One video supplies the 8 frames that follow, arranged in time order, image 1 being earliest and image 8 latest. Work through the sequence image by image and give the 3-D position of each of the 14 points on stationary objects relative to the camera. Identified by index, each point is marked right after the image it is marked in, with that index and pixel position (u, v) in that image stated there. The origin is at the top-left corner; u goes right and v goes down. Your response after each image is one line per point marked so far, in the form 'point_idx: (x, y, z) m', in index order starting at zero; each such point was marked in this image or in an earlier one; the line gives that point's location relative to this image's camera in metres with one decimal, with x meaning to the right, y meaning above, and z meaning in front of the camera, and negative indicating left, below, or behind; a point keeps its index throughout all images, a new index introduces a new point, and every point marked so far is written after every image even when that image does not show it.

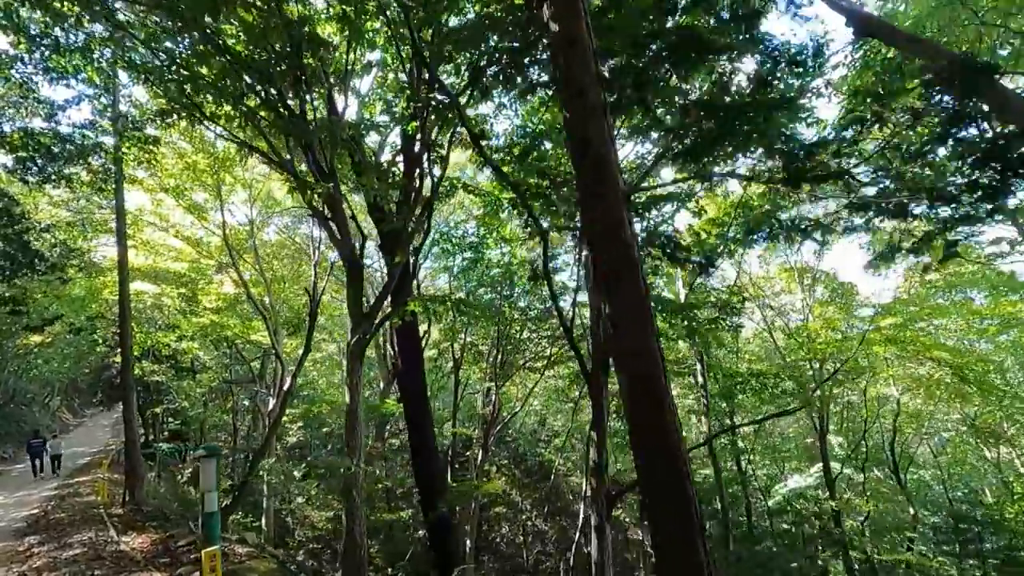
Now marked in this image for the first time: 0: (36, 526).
0: (-8.3, -4.2, +9.7) m
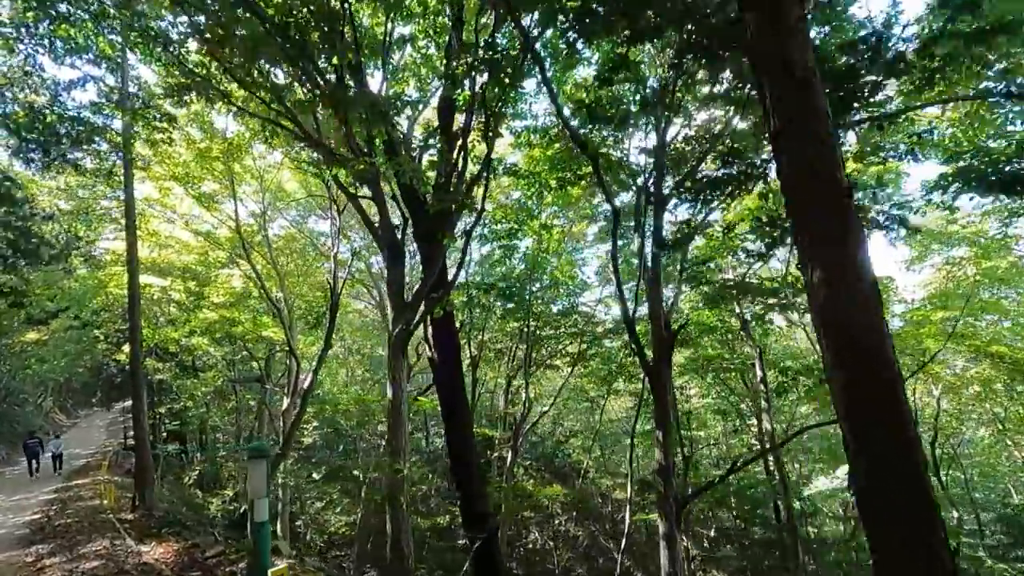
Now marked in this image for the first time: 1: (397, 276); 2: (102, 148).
0: (-7.6, -4.0, +9.0) m
1: (-1.4, +0.1, +7.0) m
2: (-8.6, +2.9, +11.7) m
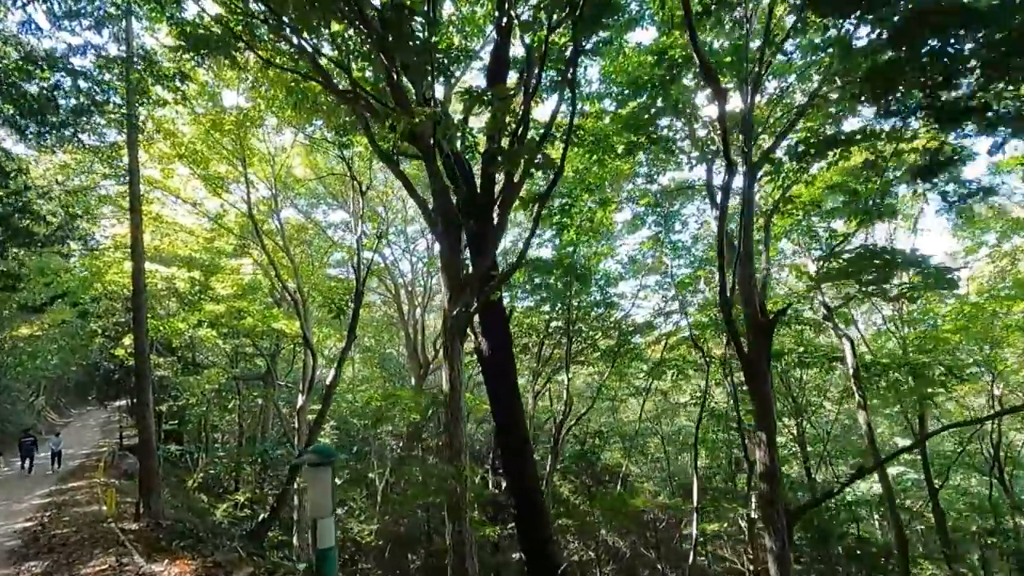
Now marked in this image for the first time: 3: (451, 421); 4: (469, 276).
0: (-6.9, -3.7, +8.0) m
1: (-0.6, +0.4, +6.1) m
2: (-7.8, +3.2, +10.6) m
3: (-0.6, -1.3, +5.7) m
4: (-0.4, +0.1, +5.9) m
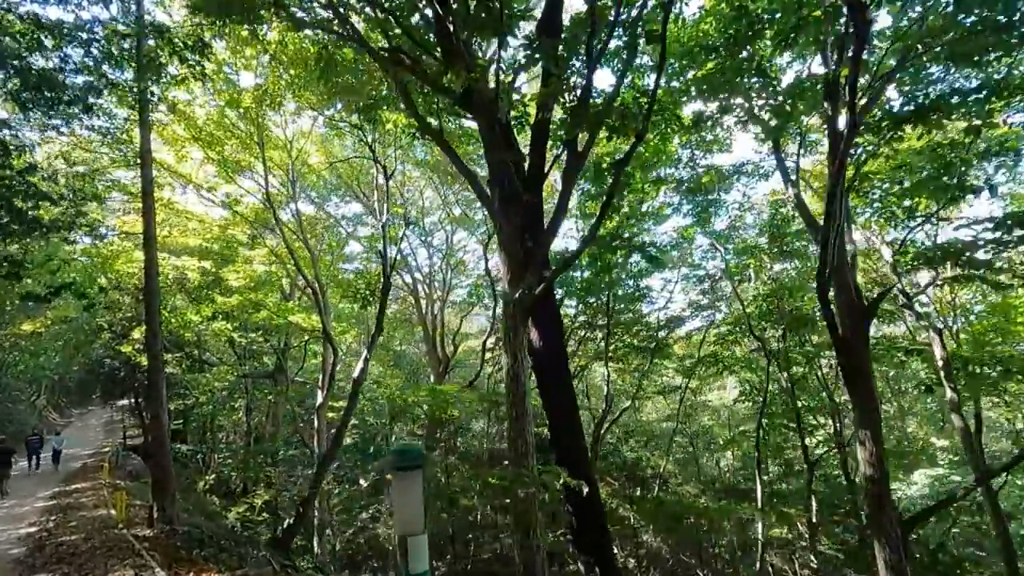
0: (-6.2, -3.5, +7.3) m
1: (0.0, +0.6, +5.4) m
2: (-7.2, +3.4, +10.0) m
3: (0.0, -1.1, +5.0) m
4: (+0.2, +0.3, +5.2) m
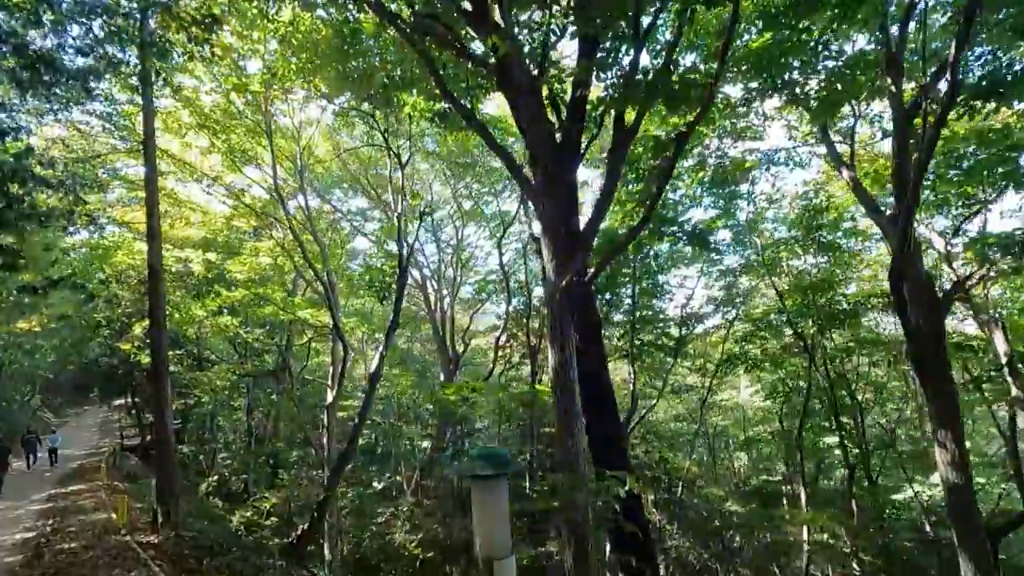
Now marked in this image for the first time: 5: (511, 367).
0: (-5.9, -3.4, +6.9) m
1: (+0.4, +0.7, +5.0) m
2: (-6.8, +3.5, +9.5) m
3: (+0.4, -1.0, +4.6) m
4: (+0.6, +0.4, +4.8) m
5: (0.0, -2.3, +16.0) m
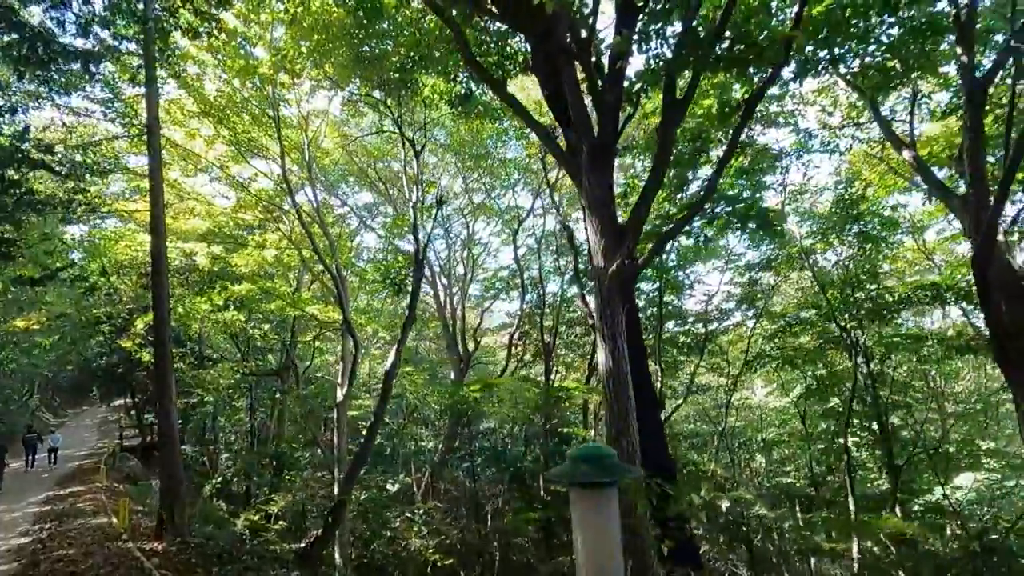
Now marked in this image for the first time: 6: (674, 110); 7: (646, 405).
0: (-5.5, -3.3, +6.4) m
1: (+0.8, +0.8, +4.5) m
2: (-6.5, +3.7, +9.1) m
3: (+0.8, -0.8, +4.1) m
4: (+0.9, +0.6, +4.4) m
5: (+0.3, -2.2, +15.5) m
6: (+1.4, +1.5, +4.8) m
7: (+1.4, -1.4, +5.7) m
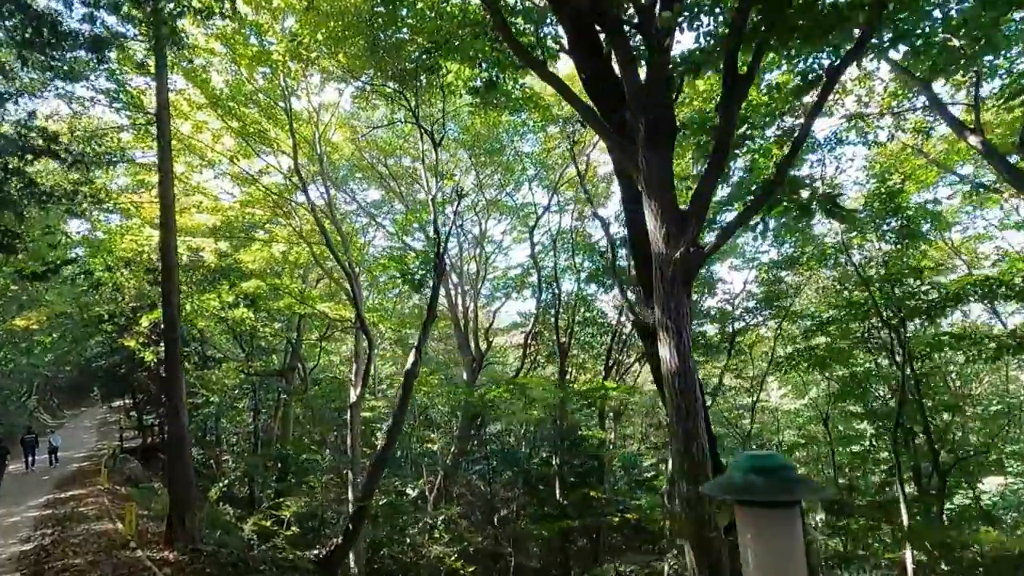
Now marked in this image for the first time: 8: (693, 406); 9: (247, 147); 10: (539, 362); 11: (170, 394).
0: (-5.2, -3.2, +6.0) m
1: (+1.1, +0.9, +4.2) m
2: (-6.1, +3.7, +8.7) m
3: (+1.1, -0.8, +3.8) m
4: (+1.3, +0.6, +4.0) m
5: (+0.7, -2.2, +15.2) m
6: (+1.8, +1.6, +4.4) m
7: (+1.7, -1.4, +5.3) m
8: (+1.2, -0.9, +3.7) m
9: (-5.2, +2.8, +10.9) m
10: (+0.7, -2.0, +15.3) m
11: (-5.1, -1.6, +8.3) m
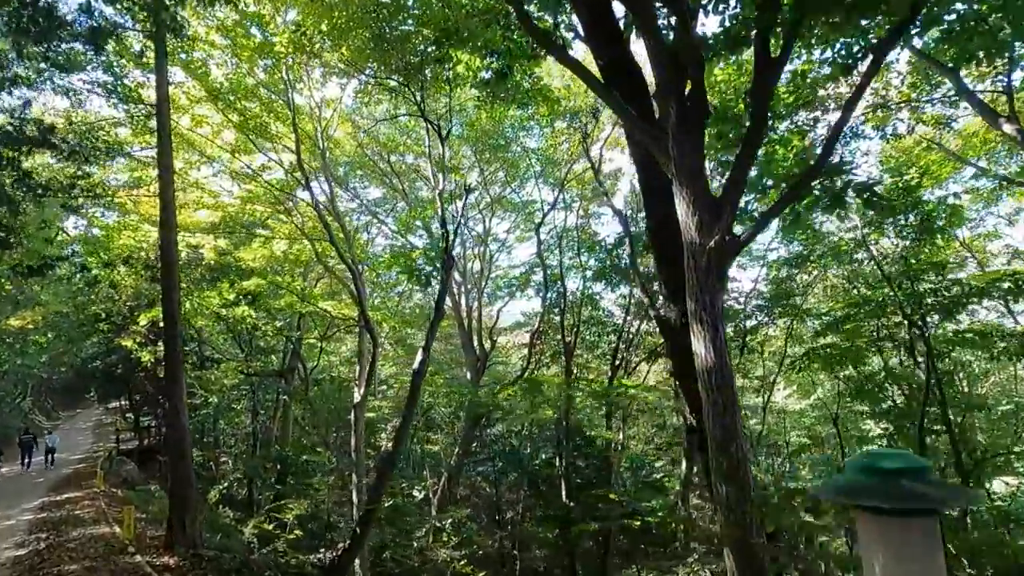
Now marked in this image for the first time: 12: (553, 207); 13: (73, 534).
0: (-5.0, -3.1, +5.8) m
1: (+1.3, +0.9, +4.0) m
2: (-6.0, +3.8, +8.5) m
3: (+1.3, -0.7, +3.6) m
4: (+1.5, +0.7, +3.8) m
5: (+0.8, -2.1, +15.0) m
6: (+1.9, +1.6, +4.2) m
7: (+1.9, -1.3, +5.1) m
8: (+1.4, -0.8, +3.5) m
9: (-5.1, +2.8, +10.6) m
10: (+0.9, -2.0, +15.1) m
11: (-5.0, -1.5, +8.1) m
12: (+1.0, +2.0, +14.0) m
13: (-7.0, -3.9, +8.8) m
